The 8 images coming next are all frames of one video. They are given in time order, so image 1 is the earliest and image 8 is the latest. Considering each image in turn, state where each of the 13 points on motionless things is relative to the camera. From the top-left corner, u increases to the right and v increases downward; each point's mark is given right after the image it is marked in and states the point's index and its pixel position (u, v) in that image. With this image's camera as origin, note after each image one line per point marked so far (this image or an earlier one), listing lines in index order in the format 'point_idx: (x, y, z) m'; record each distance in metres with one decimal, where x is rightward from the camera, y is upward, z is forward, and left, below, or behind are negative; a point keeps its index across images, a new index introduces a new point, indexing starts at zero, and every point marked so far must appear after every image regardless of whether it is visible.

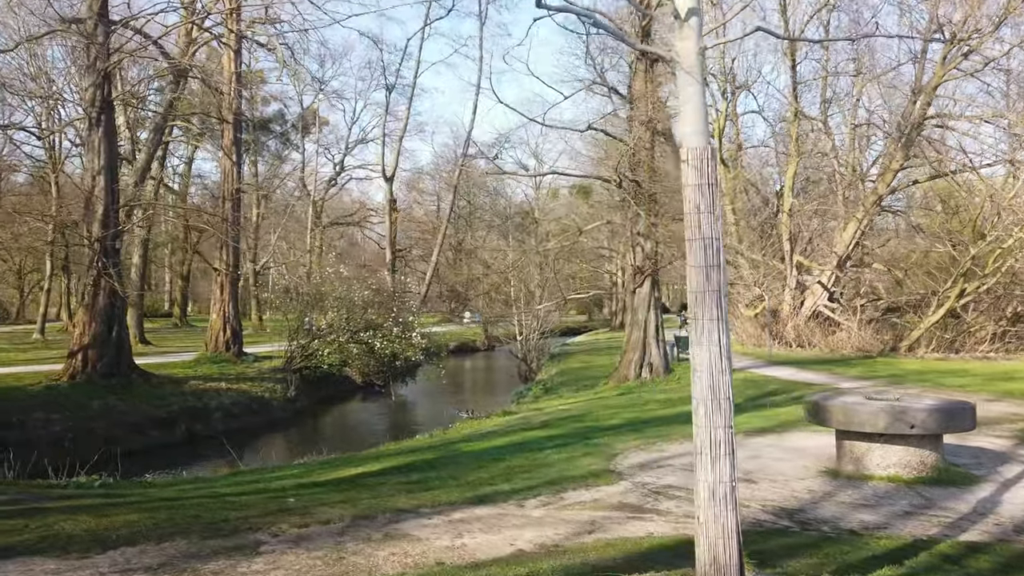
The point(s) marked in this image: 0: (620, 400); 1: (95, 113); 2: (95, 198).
0: (+1.8, -1.8, +11.3) m
1: (-9.1, +3.9, +15.3) m
2: (-9.1, +2.0, +15.1) m
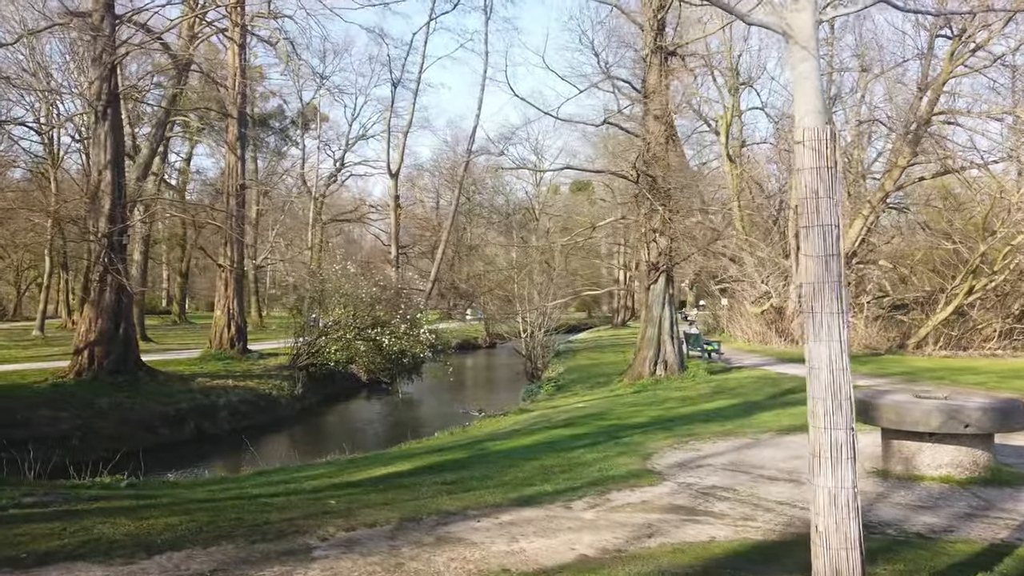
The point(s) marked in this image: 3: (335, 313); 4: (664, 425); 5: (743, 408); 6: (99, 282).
0: (+2.0, -1.8, +11.2) m
1: (-8.9, +3.9, +15.1) m
2: (-8.8, +2.0, +14.9) m
3: (-5.0, -0.7, +19.3) m
4: (+1.7, -1.5, +7.7) m
5: (+3.1, -1.6, +9.2) m
6: (-8.8, +0.1, +14.8) m
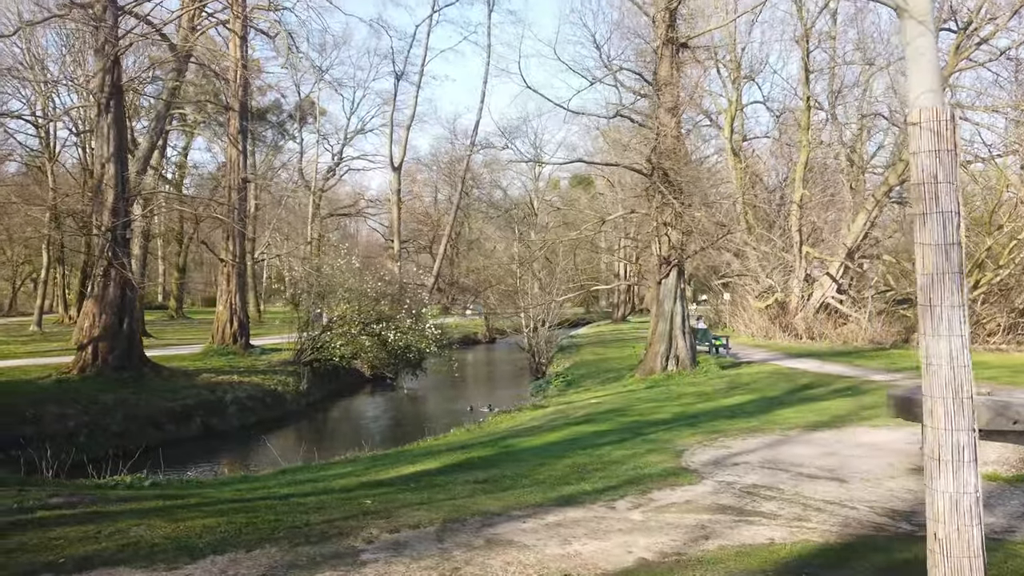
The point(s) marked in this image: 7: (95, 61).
0: (+2.2, -1.7, +11.1) m
1: (-8.7, +4.1, +14.9) m
2: (-8.6, +2.2, +14.7) m
3: (-4.8, -0.6, +19.2) m
4: (+1.9, -1.5, +7.6) m
5: (+3.3, -1.5, +9.1) m
6: (-8.6, +0.2, +14.6) m
7: (-8.9, +4.8, +14.8) m
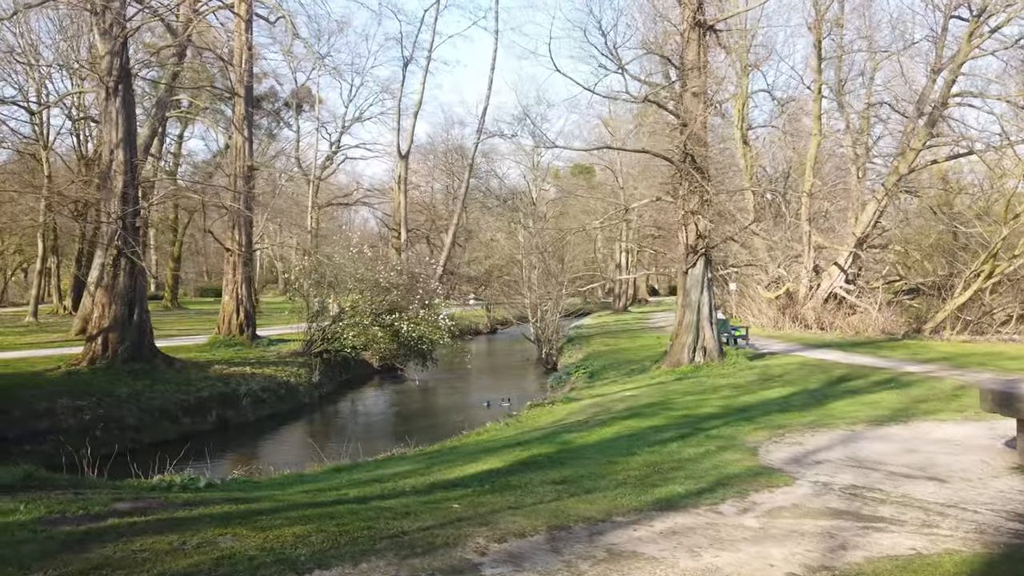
0: (+2.7, -1.5, +10.9) m
1: (-8.3, +4.3, +14.4) m
2: (-8.2, +2.4, +14.3) m
3: (-4.5, -0.3, +18.8) m
4: (+2.4, -1.4, +7.4) m
5: (+3.8, -1.4, +8.9) m
6: (-8.2, +0.5, +14.3) m
7: (-8.4, +5.0, +14.4) m
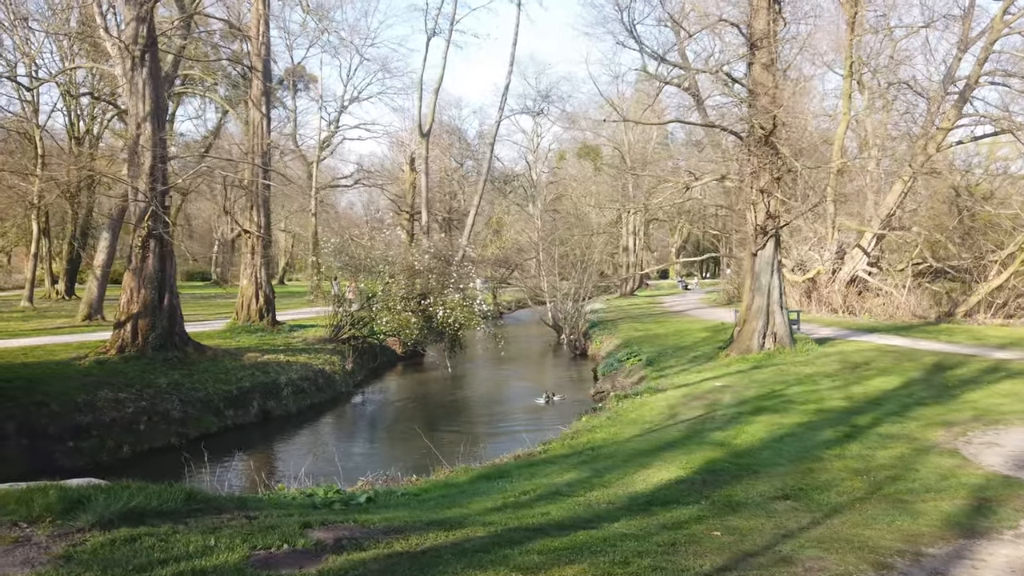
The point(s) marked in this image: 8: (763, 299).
0: (+3.8, -1.3, +10.3) m
1: (-7.2, +4.6, +13.5) m
2: (-7.1, +2.7, +13.4) m
3: (-3.5, +0.1, +18.1) m
4: (+3.6, -1.2, +6.8) m
5: (+4.9, -1.2, +8.3) m
6: (-7.1, +0.8, +13.4) m
7: (-7.4, +5.3, +13.4) m
8: (+4.4, -0.2, +12.4) m
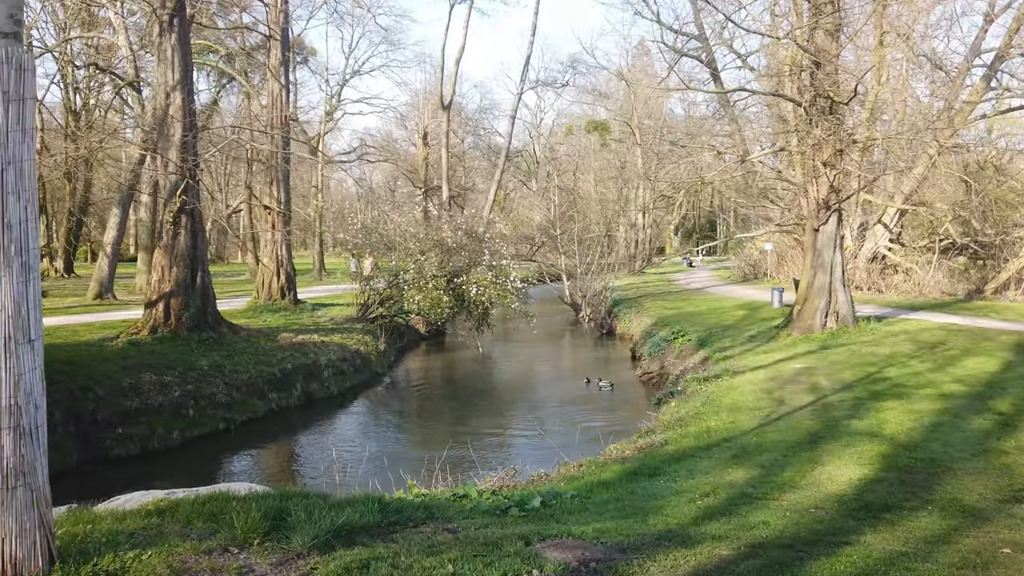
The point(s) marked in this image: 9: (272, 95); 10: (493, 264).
0: (+4.8, -1.0, +9.9) m
1: (-6.3, +5.0, +12.8) m
2: (-6.2, +3.1, +12.8) m
3: (-2.7, +0.7, +17.6) m
4: (+4.6, -1.0, +6.4) m
5: (+5.9, -0.9, +7.9) m
6: (-6.2, +1.2, +12.8) m
7: (-6.5, +5.7, +12.7) m
8: (+5.4, +0.2, +12.0) m
9: (-7.0, +5.6, +20.2) m
10: (-0.7, +0.7, +19.3) m
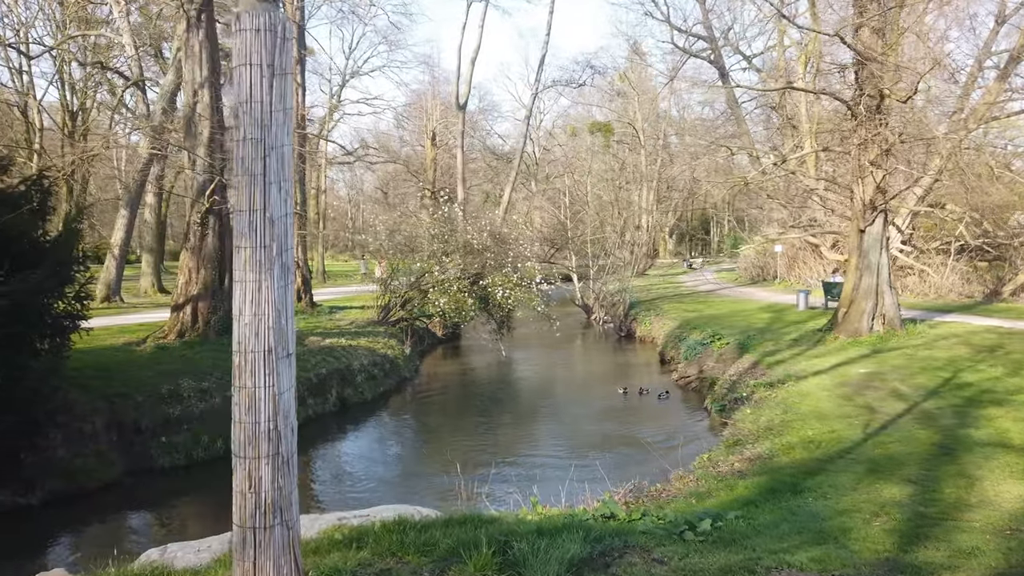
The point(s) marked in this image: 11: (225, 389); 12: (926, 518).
0: (+5.5, -1.0, +9.7) m
1: (-5.6, +5.0, +12.4) m
2: (-5.5, +3.1, +12.4) m
3: (-2.0, +0.6, +17.3) m
4: (+5.4, -1.0, +6.2) m
5: (+6.7, -1.0, +7.8) m
6: (-5.5, +1.1, +12.5) m
7: (-5.8, +5.7, +12.3) m
8: (+6.1, +0.2, +11.8) m
9: (-6.4, +5.5, +19.9) m
10: (-0.1, +0.6, +19.1) m
11: (-4.2, -1.5, +10.1) m
12: (+2.1, -1.2, +3.6) m
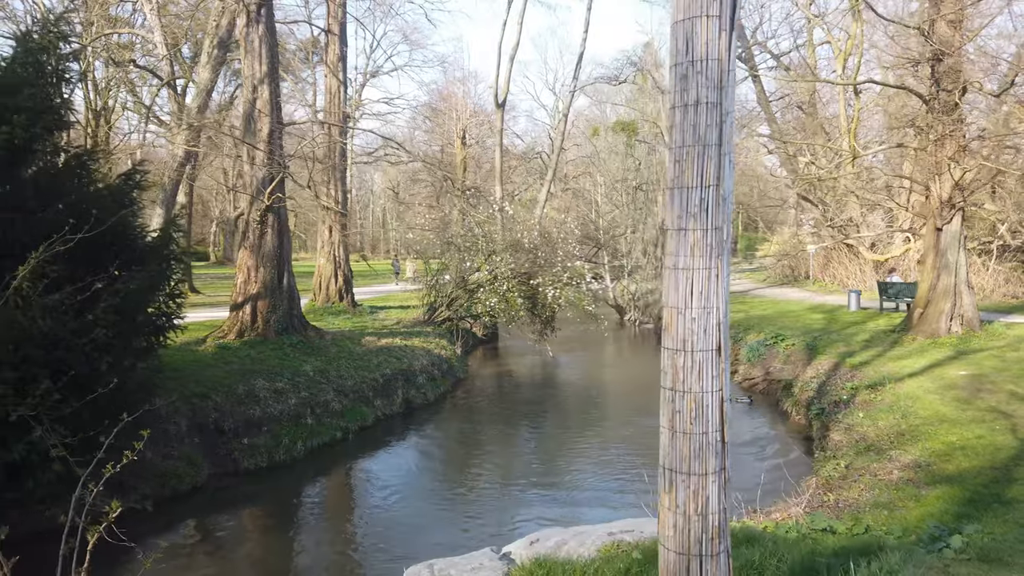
0: (+6.6, -1.0, +9.4) m
1: (-4.5, +5.0, +12.3) m
2: (-4.4, +3.1, +12.2) m
3: (-0.8, +0.6, +17.0) m
4: (+6.5, -1.0, +5.9) m
5: (+7.8, -1.0, +7.5) m
6: (-4.4, +1.2, +12.3) m
7: (-4.6, +5.7, +12.1) m
8: (+7.2, +0.2, +11.5) m
9: (-5.1, +5.5, +19.7) m
10: (+1.1, +0.6, +18.8) m
11: (-3.1, -1.4, +9.9) m
12: (+3.1, -1.2, +3.4) m
